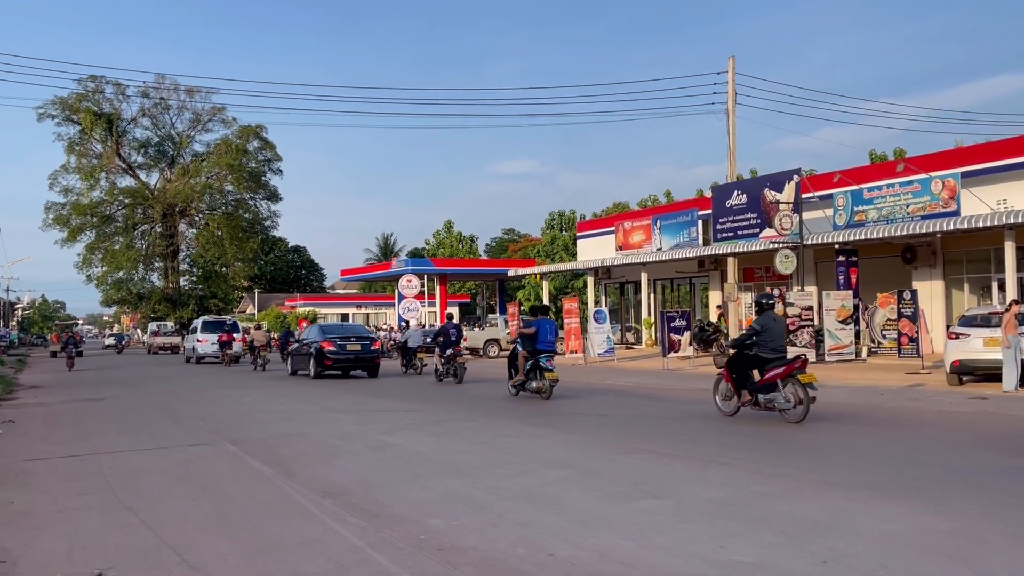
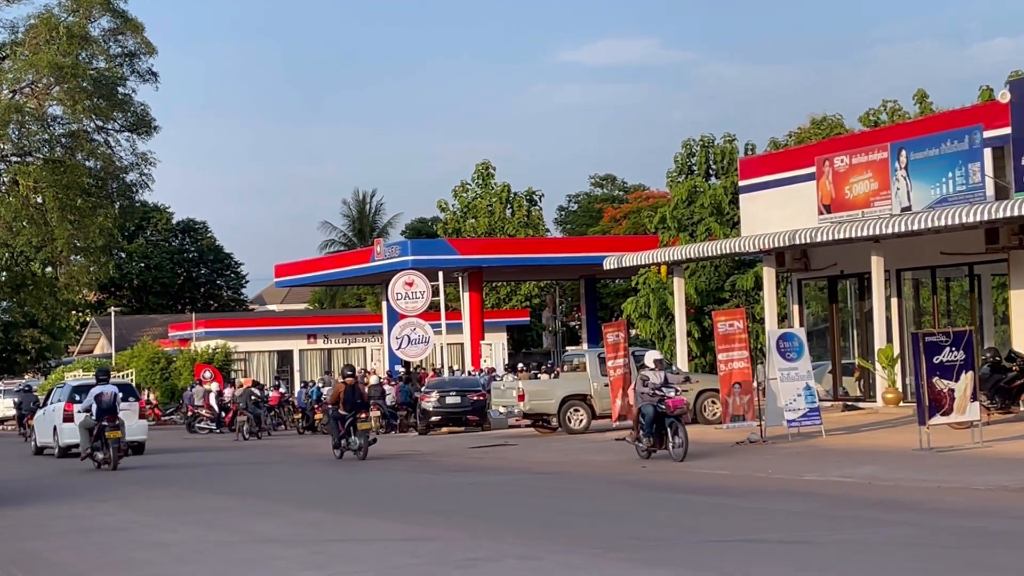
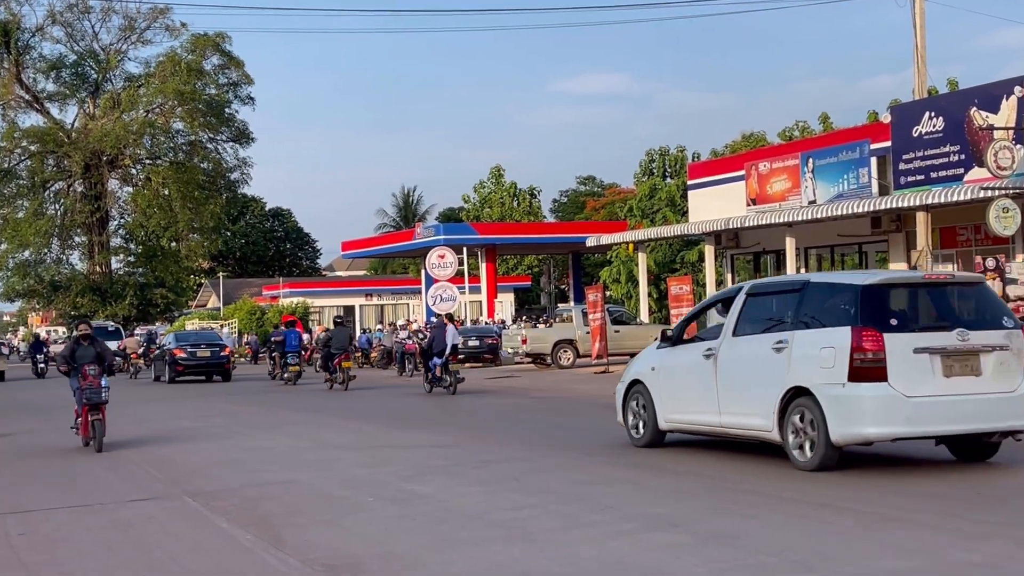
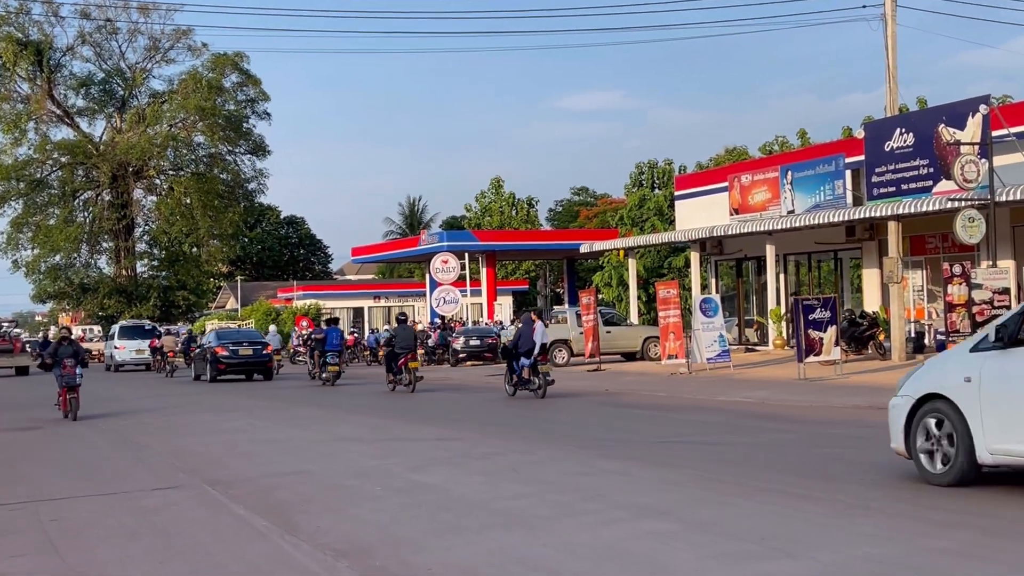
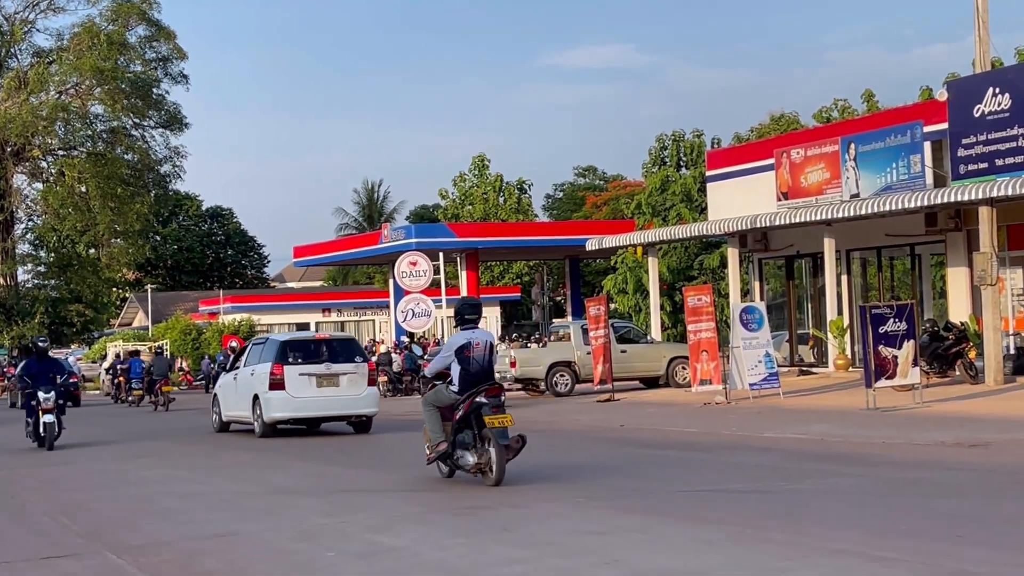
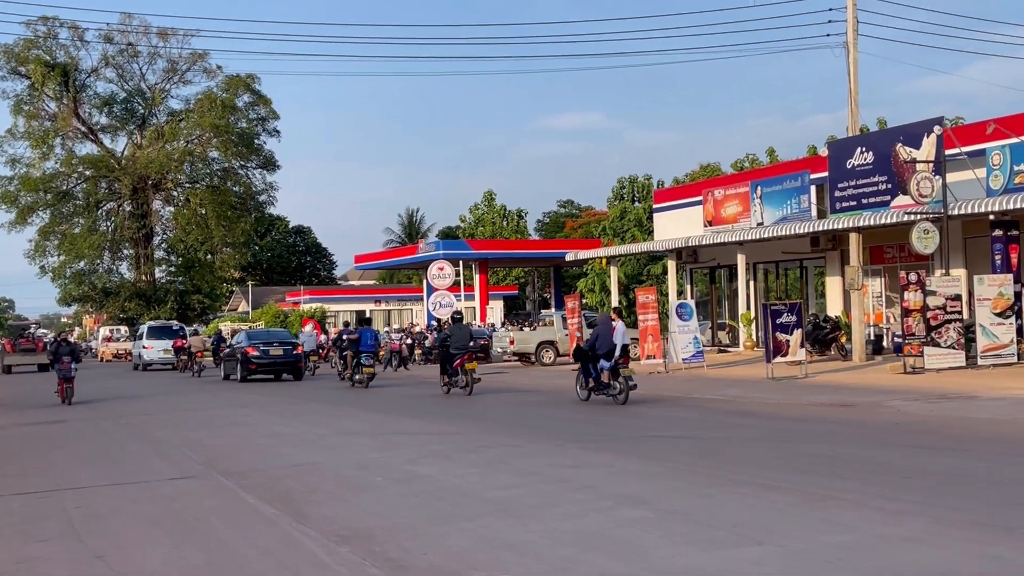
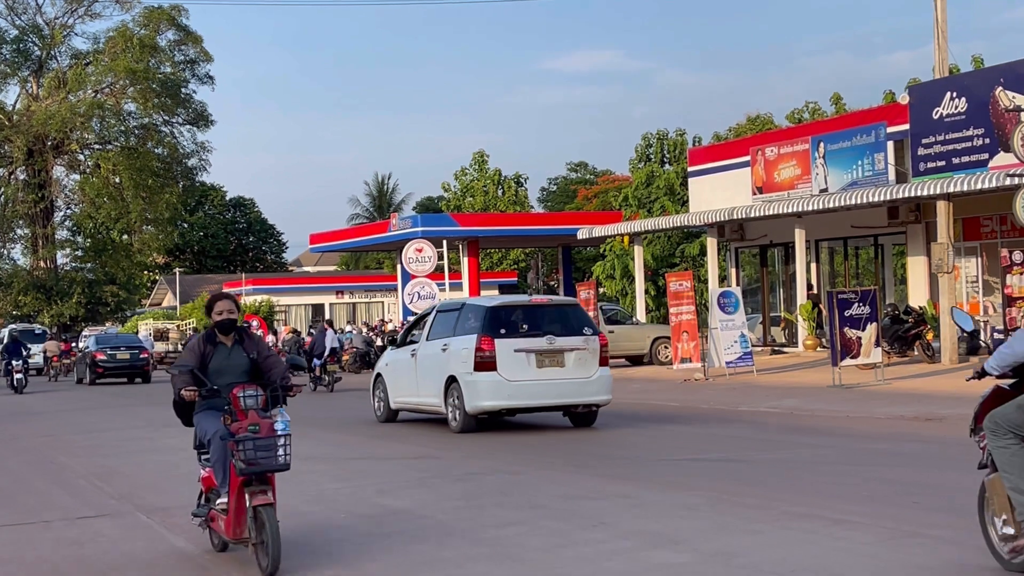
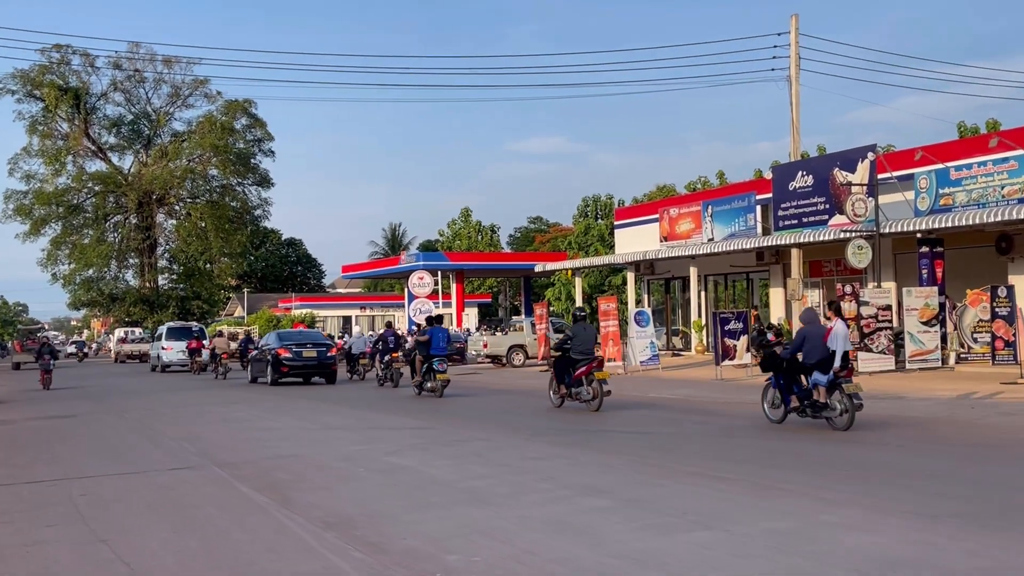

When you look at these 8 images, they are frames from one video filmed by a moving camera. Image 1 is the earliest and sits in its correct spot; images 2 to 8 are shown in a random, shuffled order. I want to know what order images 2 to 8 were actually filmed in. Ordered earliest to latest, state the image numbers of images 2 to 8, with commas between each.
8, 6, 4, 3, 7, 5, 2
